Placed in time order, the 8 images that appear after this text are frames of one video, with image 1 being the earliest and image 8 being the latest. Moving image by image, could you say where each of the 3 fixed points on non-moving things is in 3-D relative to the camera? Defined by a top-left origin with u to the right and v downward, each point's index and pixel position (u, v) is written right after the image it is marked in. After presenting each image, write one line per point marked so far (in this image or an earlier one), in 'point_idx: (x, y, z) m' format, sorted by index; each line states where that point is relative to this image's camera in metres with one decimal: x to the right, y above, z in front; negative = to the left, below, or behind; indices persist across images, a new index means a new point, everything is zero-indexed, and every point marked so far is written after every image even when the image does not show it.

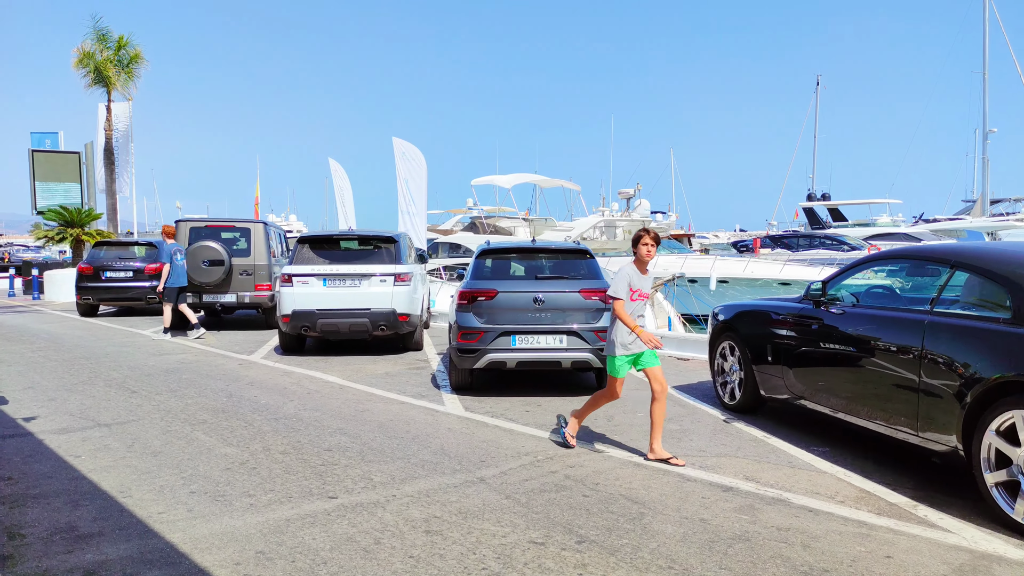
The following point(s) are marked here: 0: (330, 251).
0: (-2.6, +0.5, +10.3) m
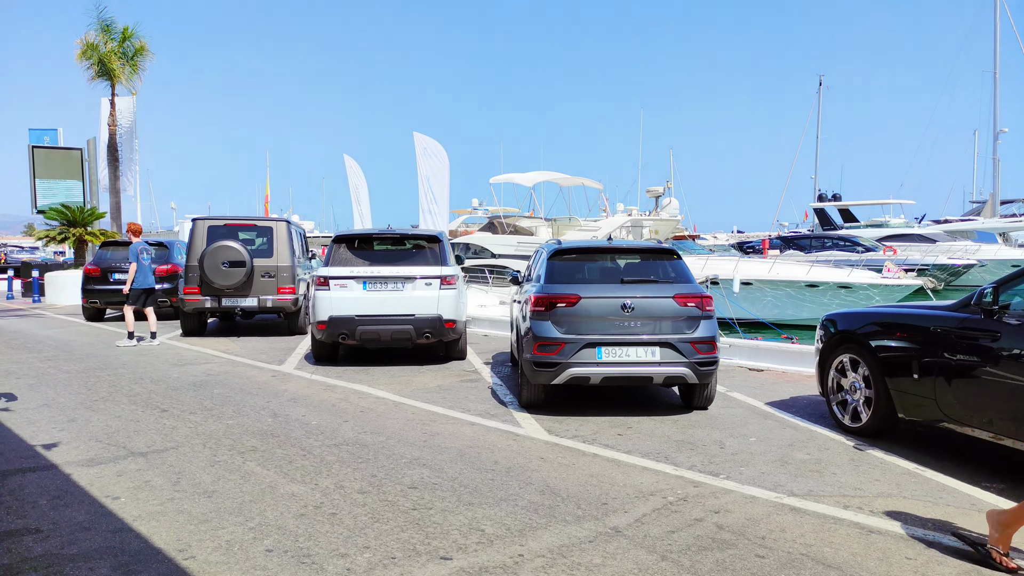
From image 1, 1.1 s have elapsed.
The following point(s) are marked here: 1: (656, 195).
0: (-1.9, +0.5, +9.4) m
1: (+3.9, +2.6, +20.0) m
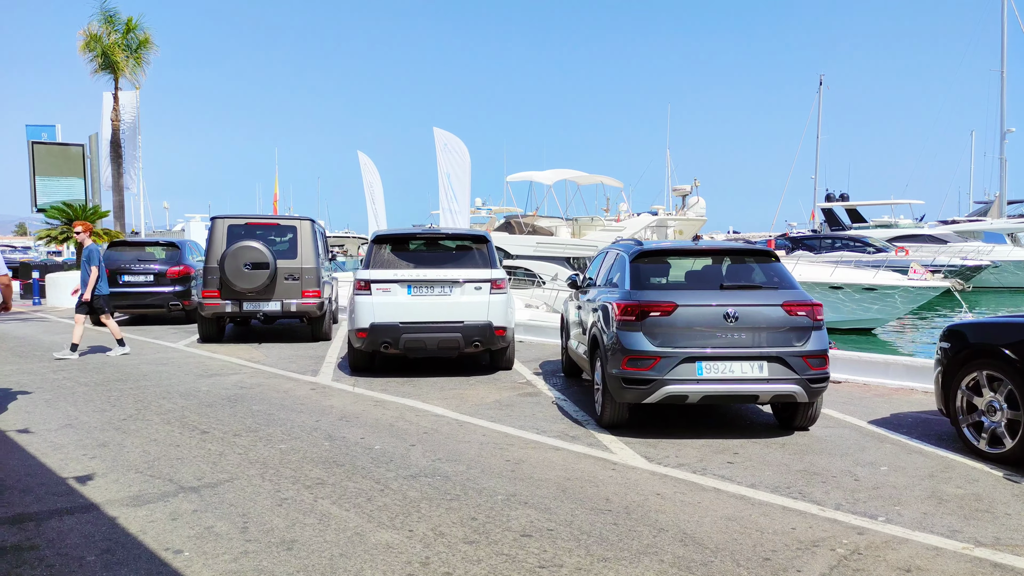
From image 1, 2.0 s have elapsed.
0: (-1.2, +0.4, +8.7) m
1: (+4.5, +2.5, +19.3) m
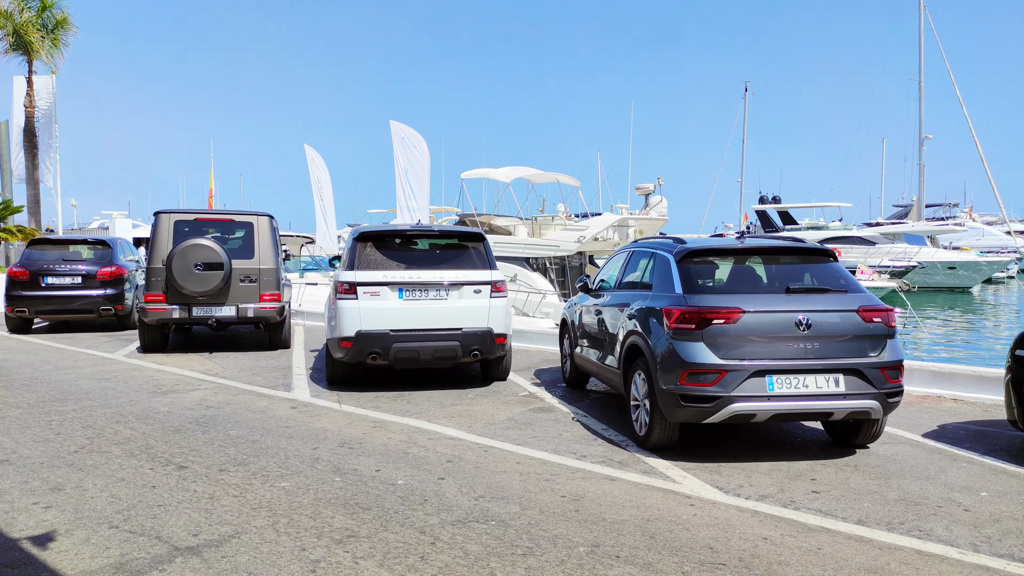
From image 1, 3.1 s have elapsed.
0: (-1.2, +0.4, +7.8) m
1: (+3.5, +2.5, +18.9) m
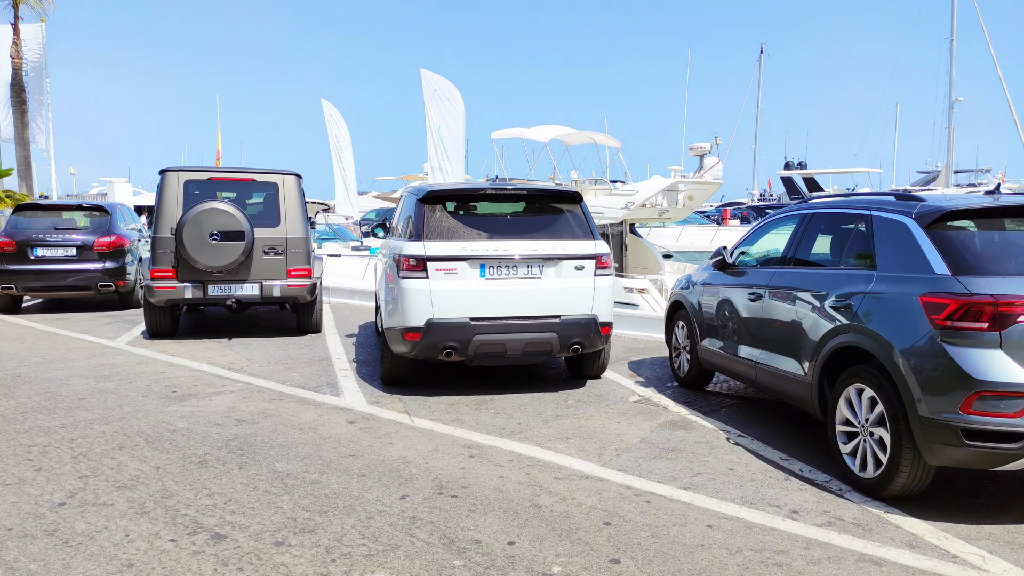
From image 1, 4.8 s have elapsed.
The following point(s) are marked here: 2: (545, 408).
0: (-0.3, +0.6, +6.0) m
1: (+4.4, +3.2, +17.1) m
2: (+0.3, -0.9, +5.7) m
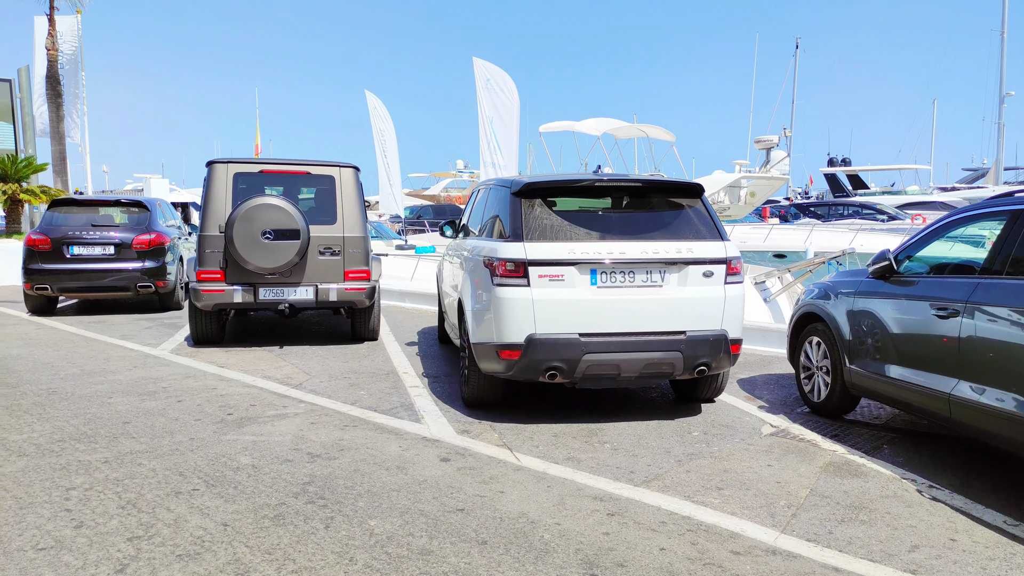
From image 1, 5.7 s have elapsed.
0: (+0.5, +0.5, +5.1) m
1: (+5.6, +3.1, +16.0) m
2: (+1.0, -1.0, +4.8) m
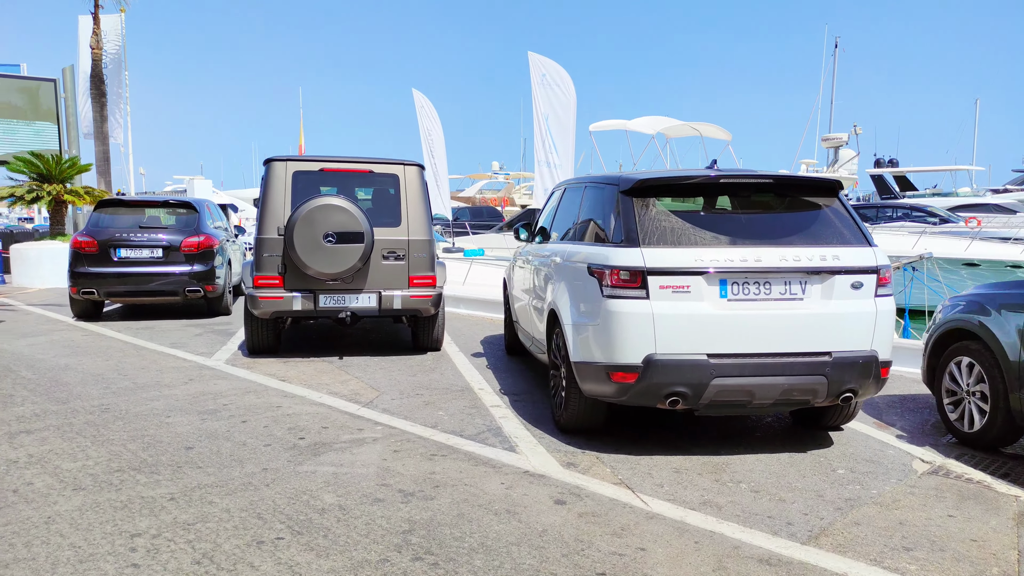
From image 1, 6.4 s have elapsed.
0: (+1.2, +0.4, +4.5) m
1: (+6.7, +3.0, +15.1) m
2: (+1.7, -1.1, +4.1) m
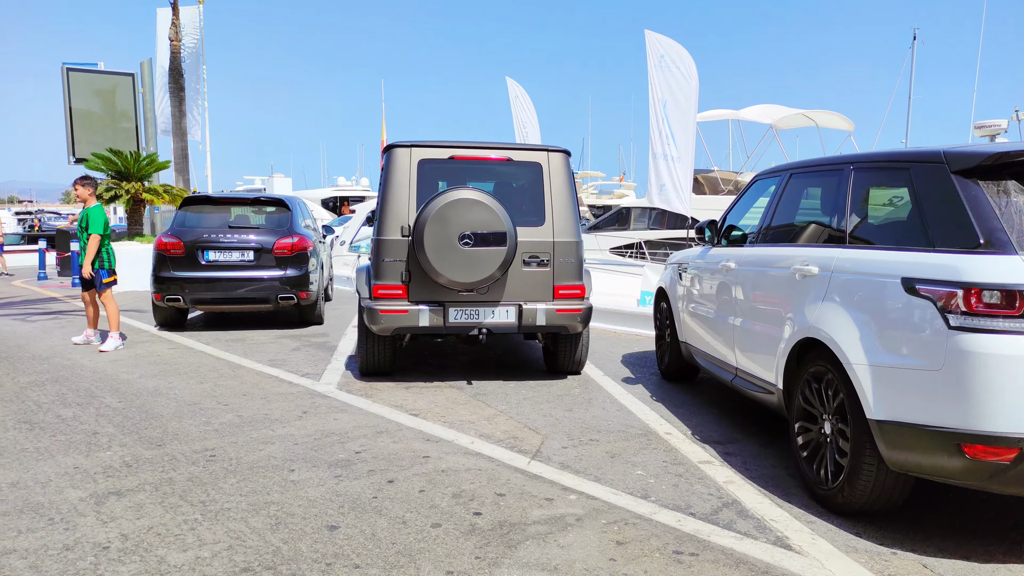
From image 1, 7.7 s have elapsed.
0: (+2.4, +0.3, +2.9) m
1: (+8.7, +2.8, +13.2) m
2: (+2.9, -1.2, +2.5) m
